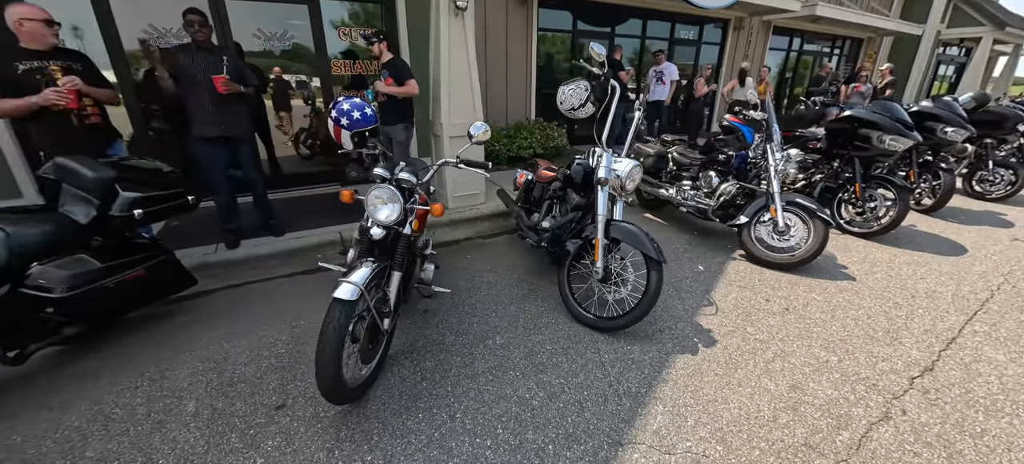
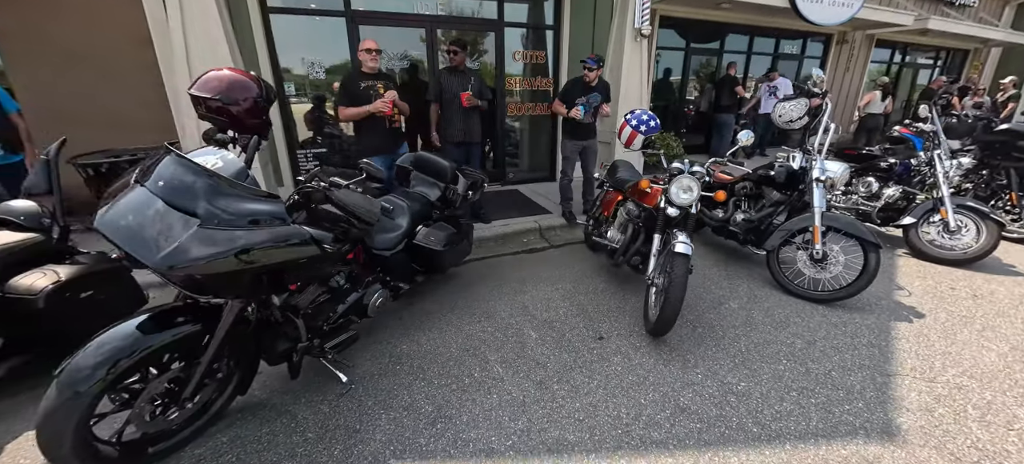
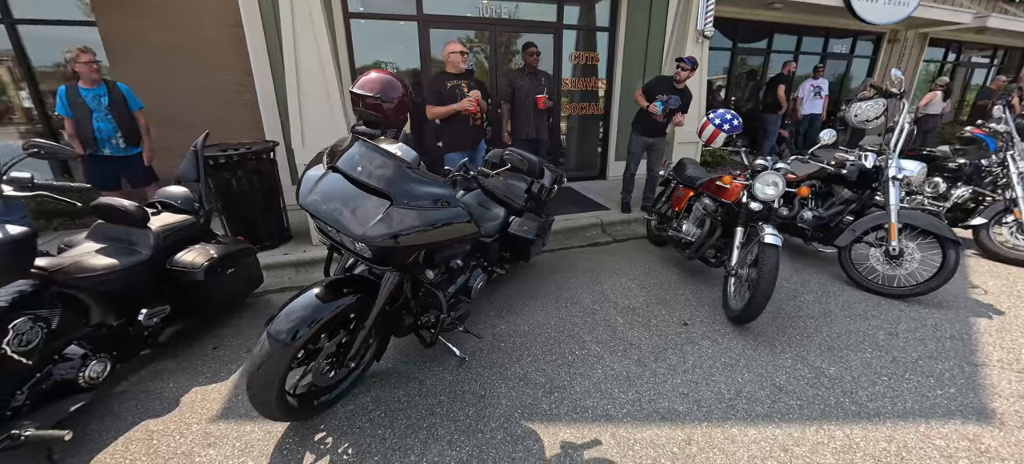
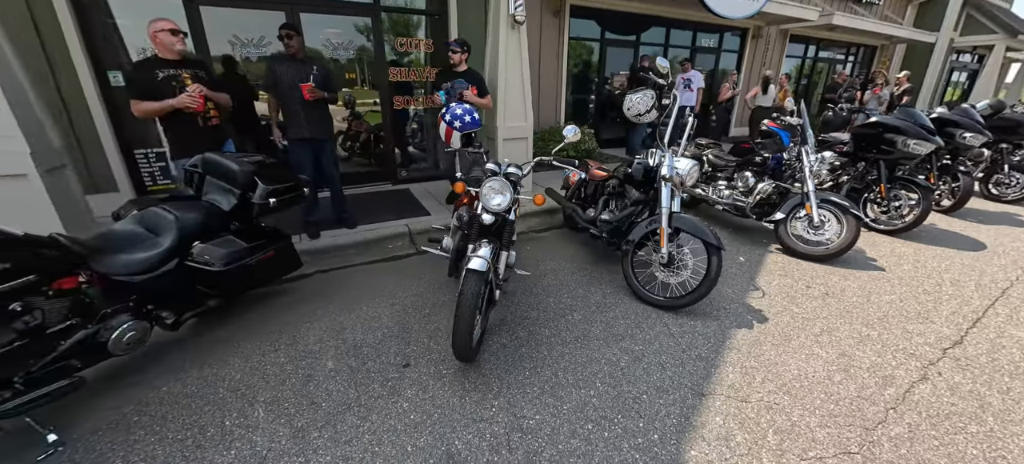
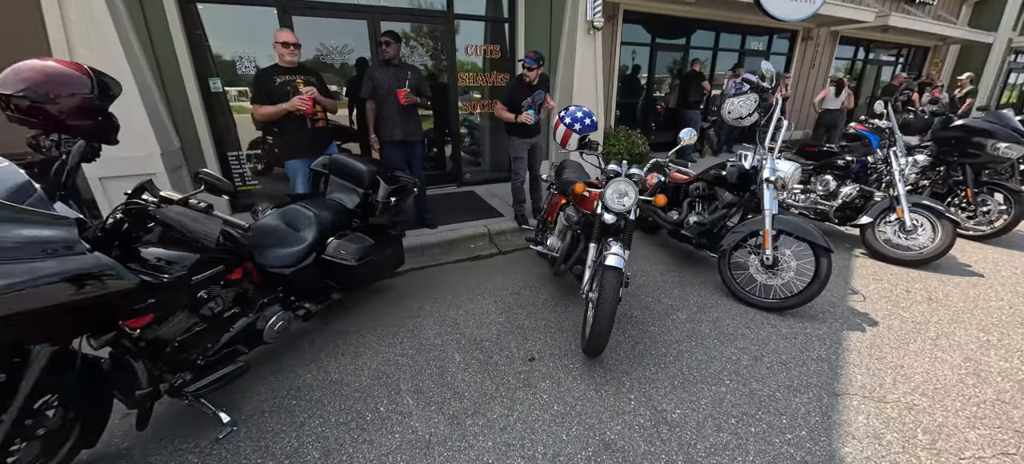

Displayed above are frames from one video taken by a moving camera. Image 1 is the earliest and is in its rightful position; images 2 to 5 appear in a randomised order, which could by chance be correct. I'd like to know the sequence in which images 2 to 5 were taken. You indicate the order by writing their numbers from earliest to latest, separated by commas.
4, 5, 2, 3
